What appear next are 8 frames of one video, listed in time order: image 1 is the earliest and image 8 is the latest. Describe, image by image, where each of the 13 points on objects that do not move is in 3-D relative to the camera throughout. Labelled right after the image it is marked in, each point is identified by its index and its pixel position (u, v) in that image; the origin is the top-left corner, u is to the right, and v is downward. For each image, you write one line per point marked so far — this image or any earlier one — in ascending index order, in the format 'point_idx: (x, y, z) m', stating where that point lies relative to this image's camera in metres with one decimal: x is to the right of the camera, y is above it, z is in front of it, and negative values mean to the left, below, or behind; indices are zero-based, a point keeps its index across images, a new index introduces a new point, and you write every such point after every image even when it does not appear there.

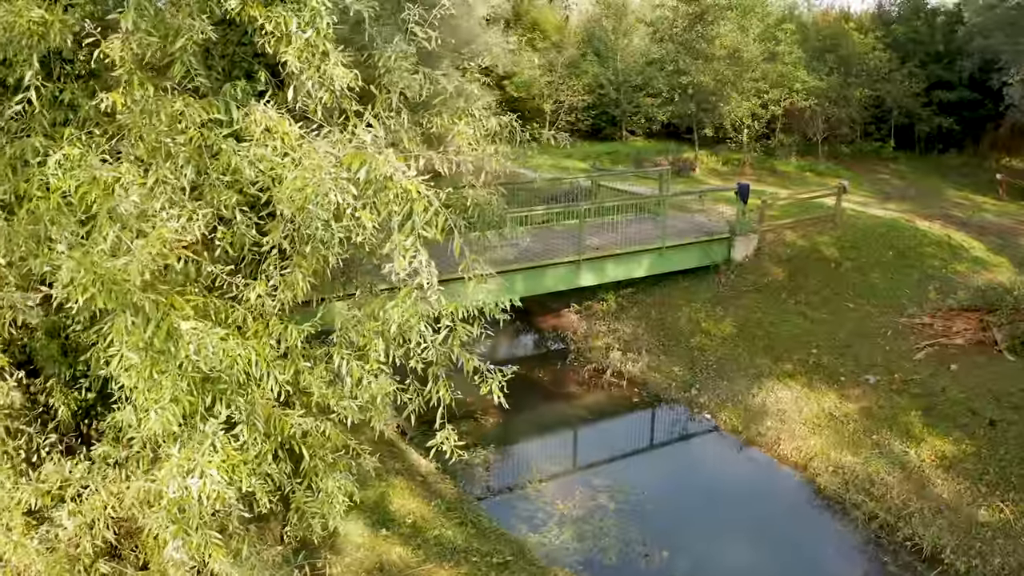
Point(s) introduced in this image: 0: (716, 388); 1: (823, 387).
0: (+2.9, -1.4, +11.1) m
1: (+4.2, -1.3, +10.5) m
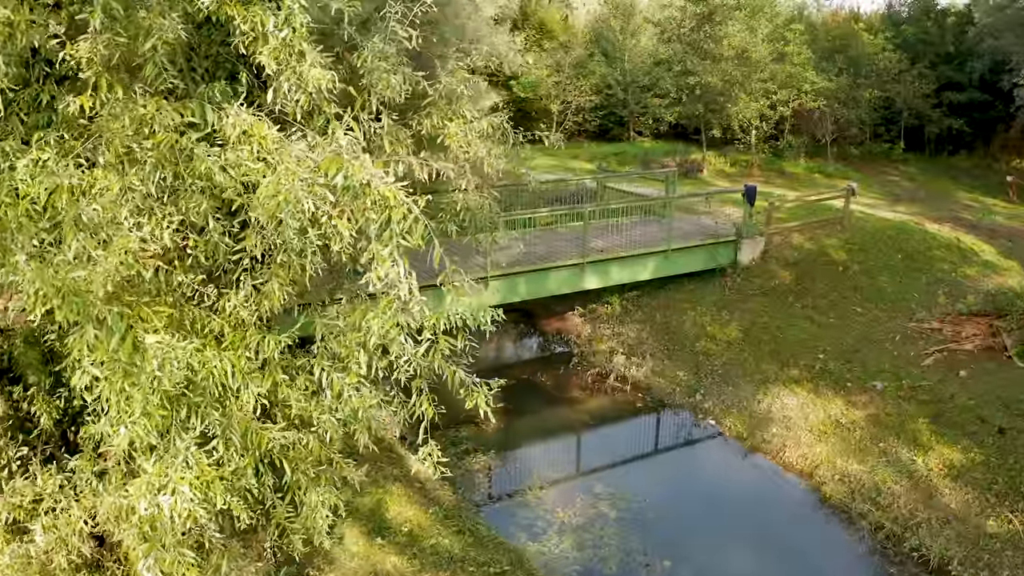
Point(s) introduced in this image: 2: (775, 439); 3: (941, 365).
0: (+2.9, -1.5, +11.0) m
1: (+4.2, -1.4, +10.4) m
2: (+3.3, -1.9, +9.9) m
3: (+5.8, -1.0, +10.6) m
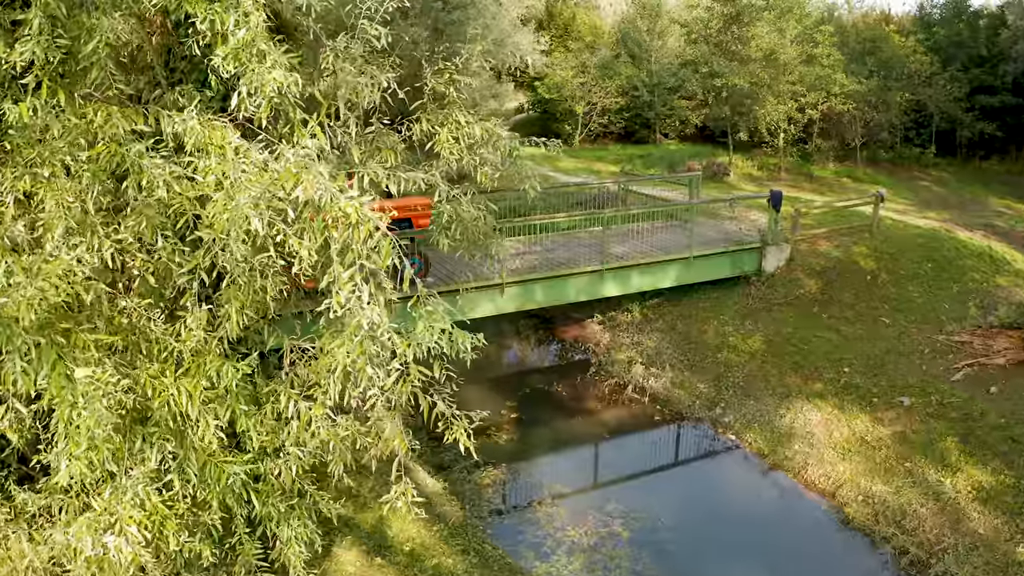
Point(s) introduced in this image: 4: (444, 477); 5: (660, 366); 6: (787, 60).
0: (+3.1, -1.6, +10.6) m
1: (+4.4, -1.6, +10.0) m
2: (+3.5, -2.1, +9.5) m
3: (+6.0, -1.2, +10.2) m
4: (-0.9, -2.3, +9.4) m
5: (+2.2, -1.2, +11.9) m
6: (+6.9, +5.7, +19.6) m
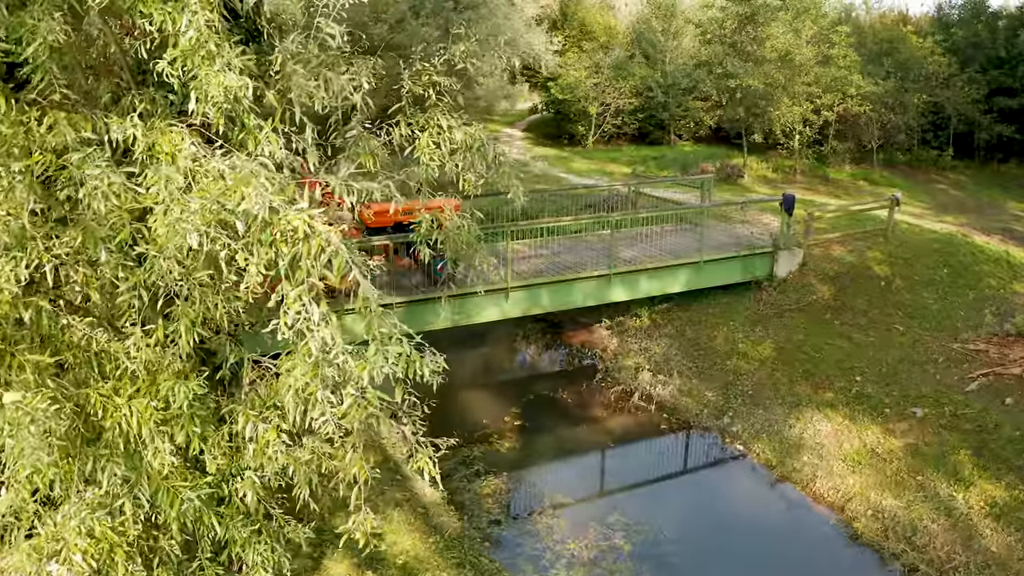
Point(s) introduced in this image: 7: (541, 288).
0: (+3.2, -1.7, +10.4) m
1: (+4.4, -1.7, +9.8) m
2: (+3.5, -2.2, +9.3) m
3: (+6.0, -1.3, +9.9) m
4: (-0.8, -2.4, +9.3) m
5: (+2.3, -1.3, +11.7) m
6: (+7.2, +5.6, +19.4) m
7: (+0.4, 0.0, +11.3) m
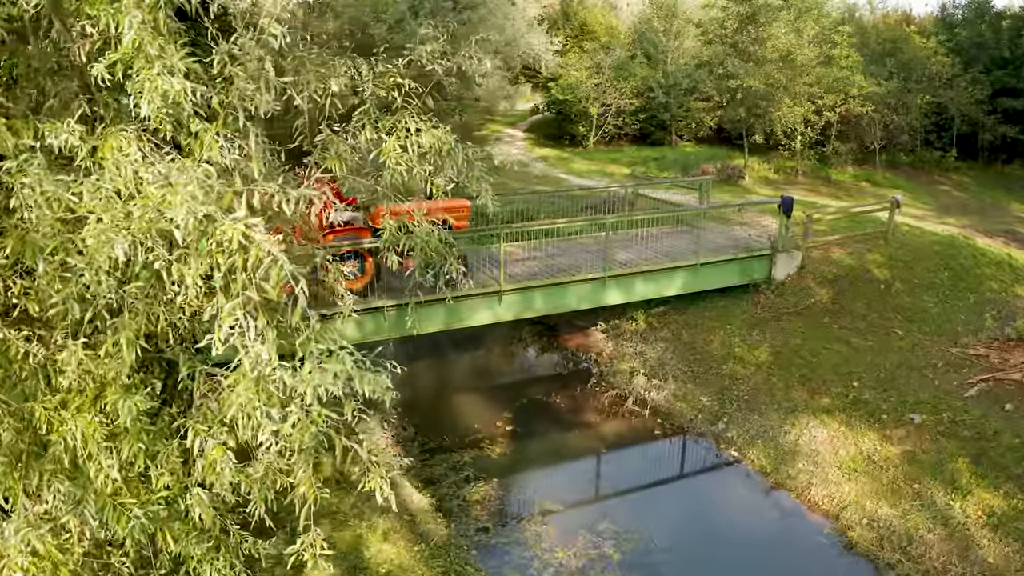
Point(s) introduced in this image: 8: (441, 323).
0: (+3.1, -1.8, +10.3) m
1: (+4.3, -1.7, +9.6) m
2: (+3.4, -2.2, +9.2) m
3: (+5.9, -1.4, +9.7) m
4: (-0.9, -2.4, +9.2) m
5: (+2.2, -1.3, +11.6) m
6: (+7.2, +5.6, +19.2) m
7: (+0.3, -0.1, +11.2) m
8: (-1.0, -0.5, +10.8) m
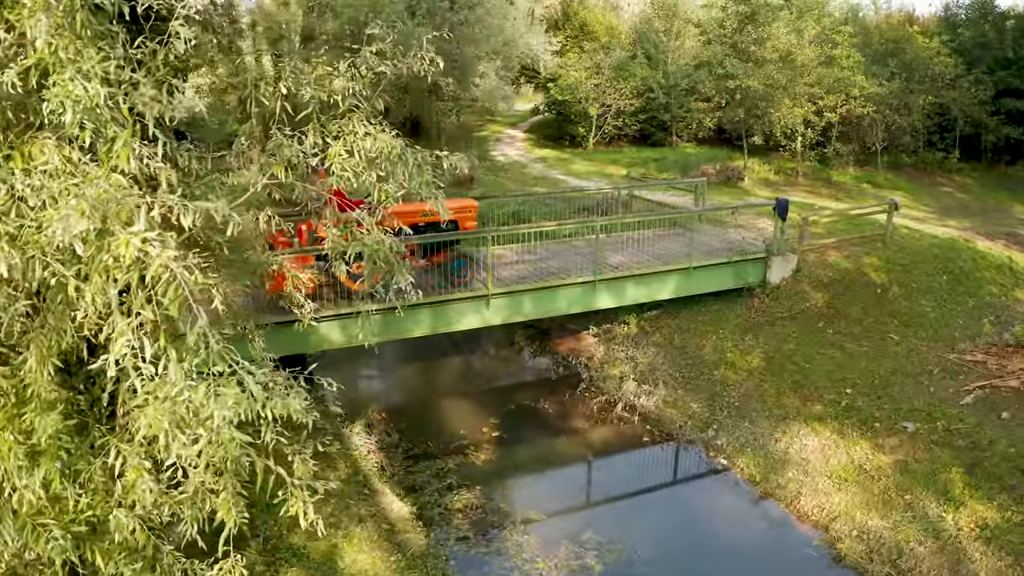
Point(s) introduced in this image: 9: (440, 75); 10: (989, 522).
0: (+2.9, -1.8, +10.1) m
1: (+4.1, -1.8, +9.4) m
2: (+3.2, -2.3, +9.0) m
3: (+5.7, -1.4, +9.5) m
4: (-1.1, -2.4, +9.0) m
5: (+2.1, -1.4, +11.4) m
6: (+7.1, +5.5, +19.0) m
7: (+0.2, -0.1, +11.0) m
8: (-1.1, -0.5, +10.6) m
9: (-1.7, +5.0, +18.5) m
10: (+4.7, -2.3, +7.8) m
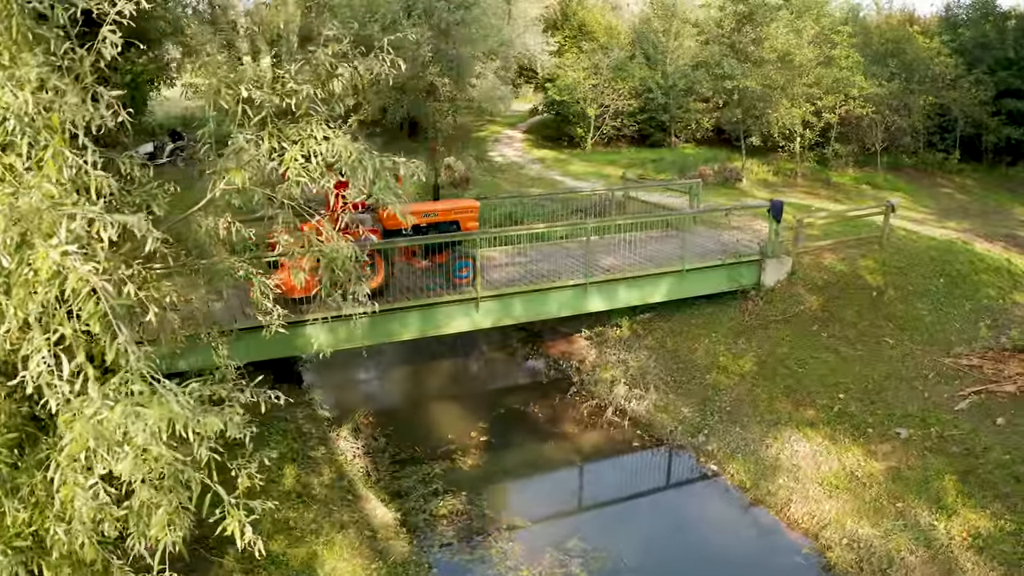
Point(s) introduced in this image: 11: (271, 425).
0: (+2.7, -1.9, +10.0) m
1: (+4.0, -1.8, +9.3) m
2: (+3.0, -2.3, +8.8) m
3: (+5.6, -1.5, +9.4) m
4: (-1.3, -2.5, +8.9) m
5: (+1.9, -1.4, +11.2) m
6: (+7.0, +5.4, +18.8) m
7: (0.0, -0.1, +10.9) m
8: (-1.3, -0.6, +10.5) m
9: (-1.8, +5.0, +18.4) m
10: (+4.6, -2.4, +7.6) m
11: (-3.0, -1.7, +9.9) m
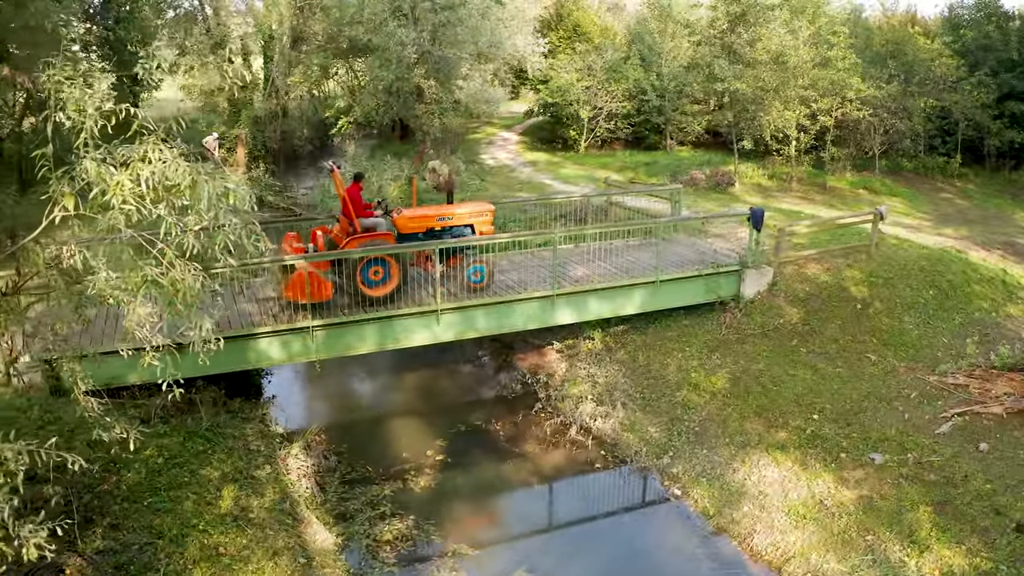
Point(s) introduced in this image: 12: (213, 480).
0: (+2.2, -2.0, +9.4) m
1: (+3.4, -2.0, +8.7) m
2: (+2.5, -2.5, +8.3) m
3: (+5.0, -1.7, +8.8) m
4: (-1.8, -2.6, +8.4) m
5: (+1.4, -1.6, +10.7) m
6: (+6.6, +5.2, +18.2) m
7: (-0.5, -0.3, +10.4) m
8: (-1.8, -0.7, +10.0) m
9: (-2.2, +4.9, +17.9) m
10: (+4.0, -2.5, +7.1) m
11: (-3.6, -1.9, +9.4) m
12: (-3.3, -2.1, +8.7) m
